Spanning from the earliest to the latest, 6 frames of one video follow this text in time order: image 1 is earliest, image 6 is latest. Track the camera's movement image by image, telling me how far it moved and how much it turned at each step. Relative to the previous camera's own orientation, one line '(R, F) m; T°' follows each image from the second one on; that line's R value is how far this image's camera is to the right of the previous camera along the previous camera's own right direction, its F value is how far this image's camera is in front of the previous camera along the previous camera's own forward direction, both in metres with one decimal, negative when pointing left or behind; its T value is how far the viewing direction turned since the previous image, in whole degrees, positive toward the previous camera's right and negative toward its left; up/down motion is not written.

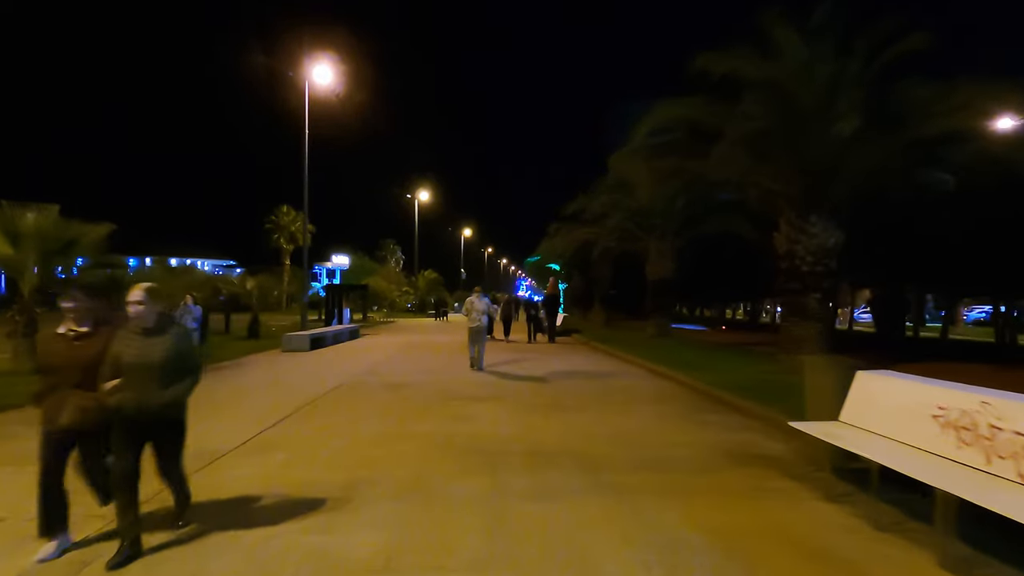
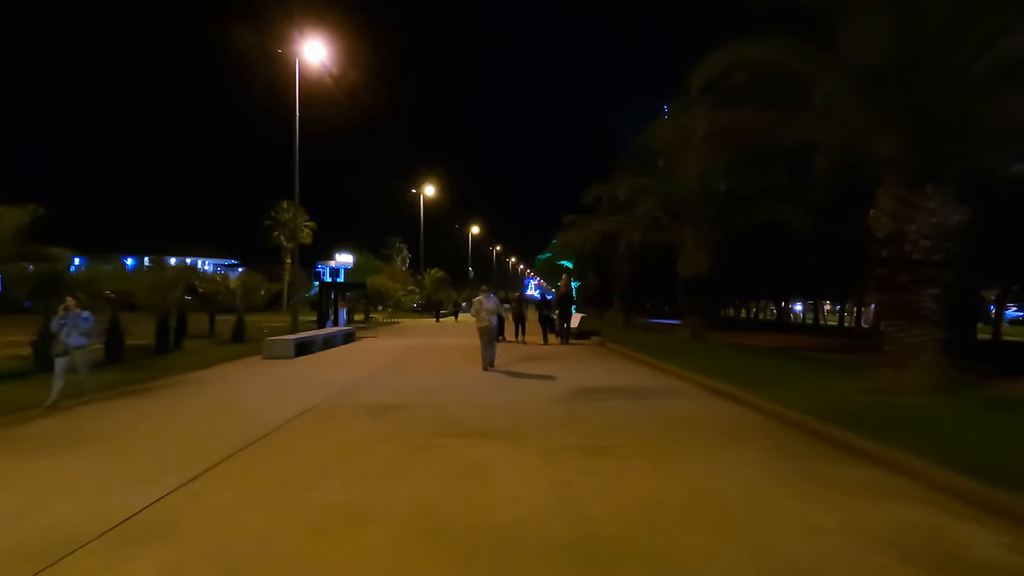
(-0.2, +3.8) m; -1°
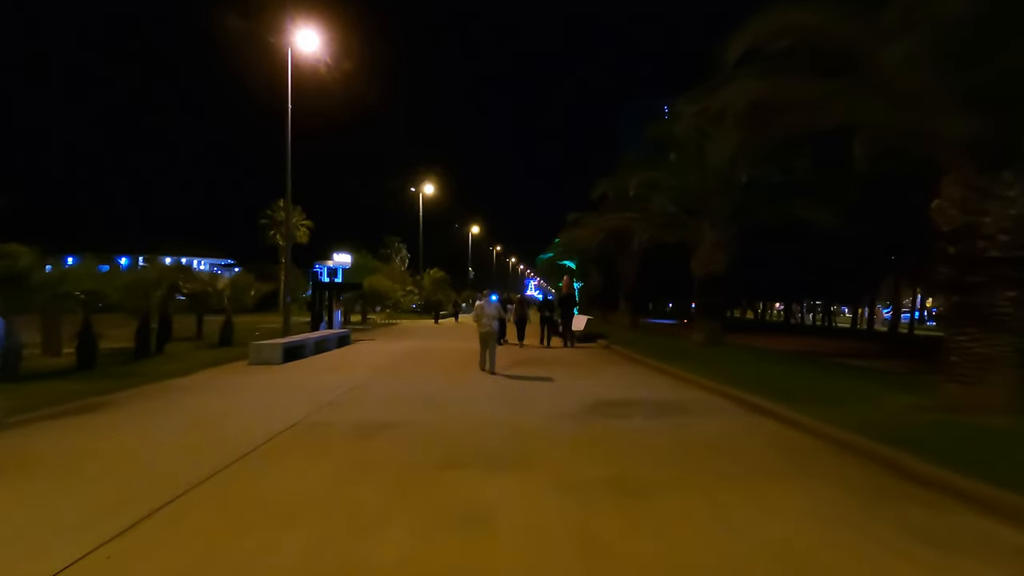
(-0.1, +1.7) m; 0°
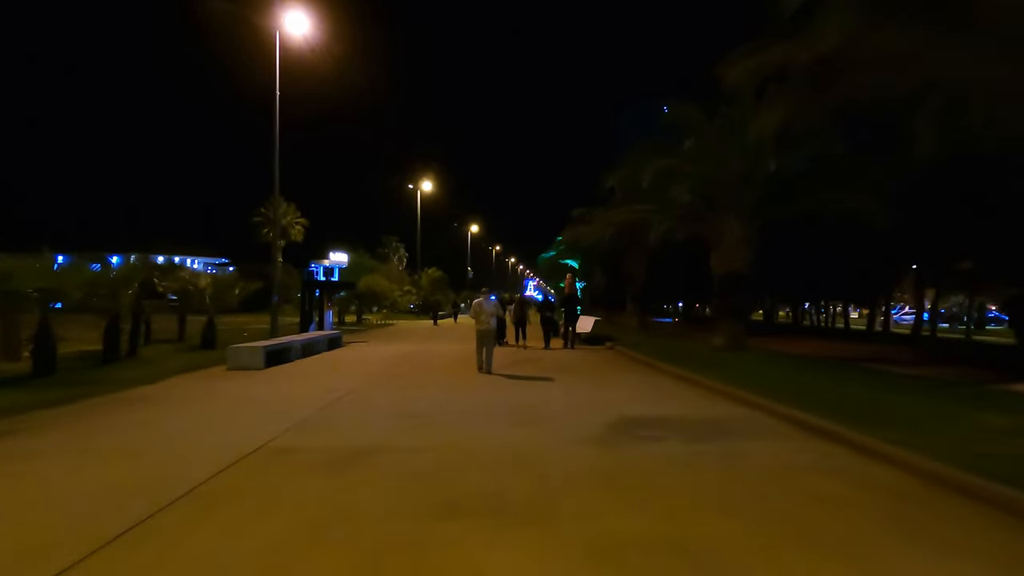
(-0.2, +2.2) m; 0°
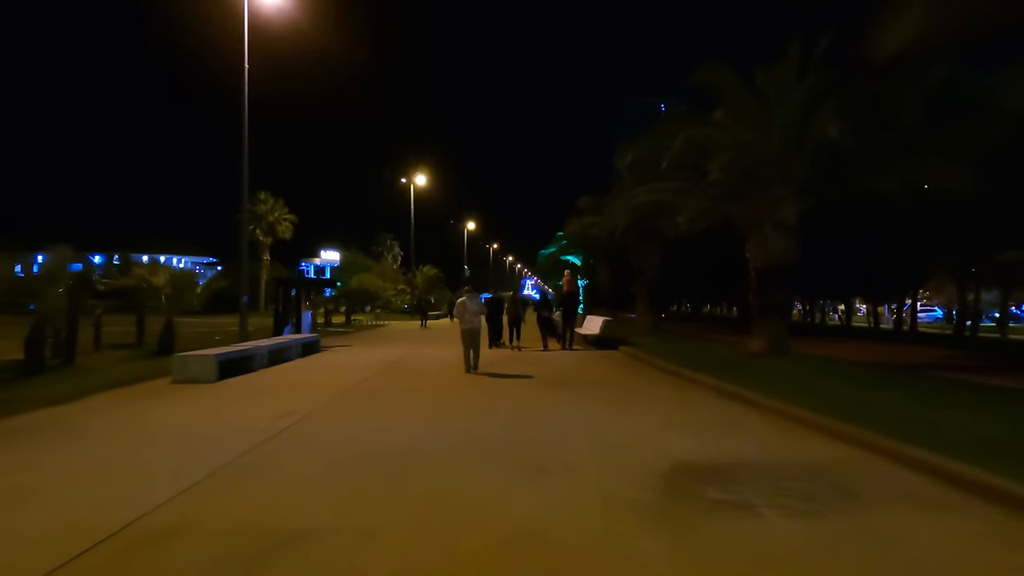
(-0.1, +3.7) m; 0°
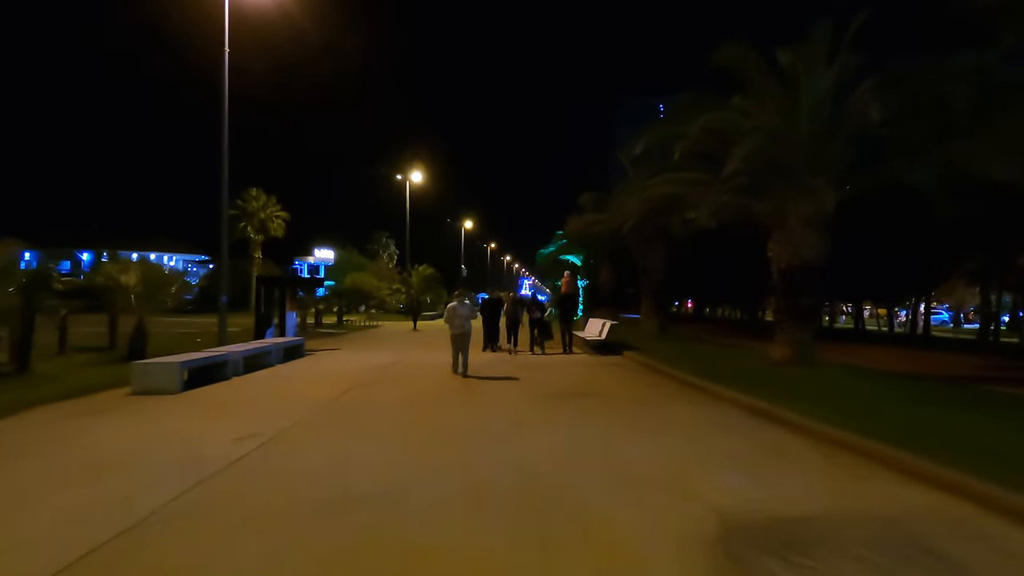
(0.0, +1.9) m; 0°
